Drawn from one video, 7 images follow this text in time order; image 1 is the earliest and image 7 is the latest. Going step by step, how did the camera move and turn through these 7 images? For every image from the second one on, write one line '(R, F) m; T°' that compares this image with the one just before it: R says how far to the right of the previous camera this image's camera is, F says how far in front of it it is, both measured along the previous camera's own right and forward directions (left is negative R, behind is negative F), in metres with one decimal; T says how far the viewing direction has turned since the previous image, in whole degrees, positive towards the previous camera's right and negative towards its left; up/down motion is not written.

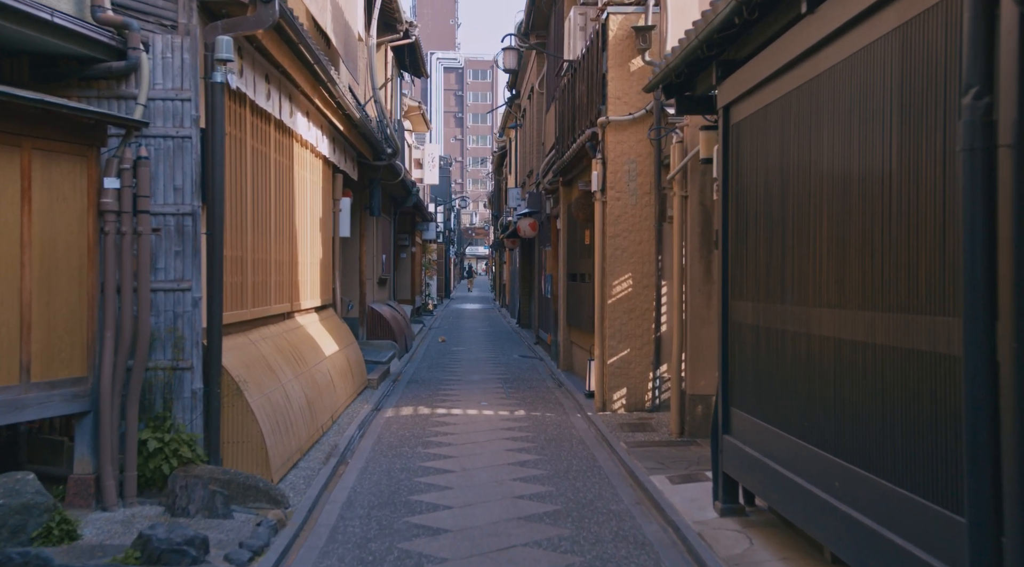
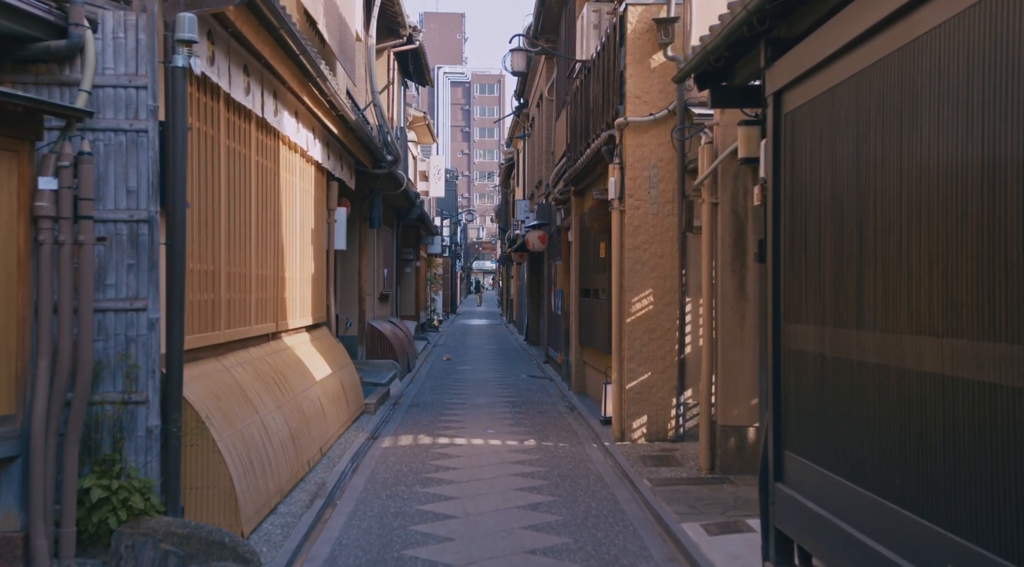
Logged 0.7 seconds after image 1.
(0.0, +1.2) m; 0°
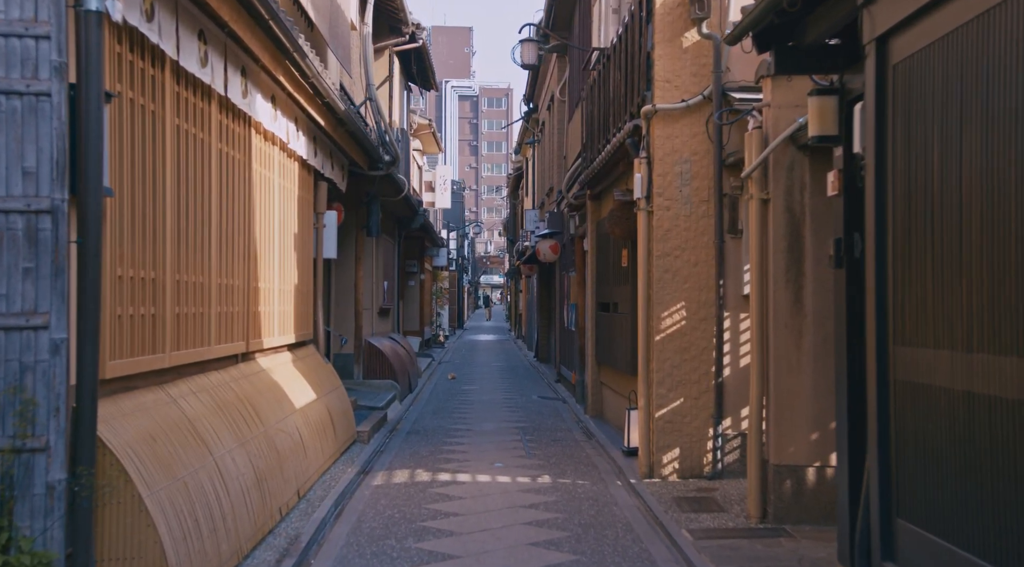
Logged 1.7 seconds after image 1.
(0.0, +1.6) m; 0°
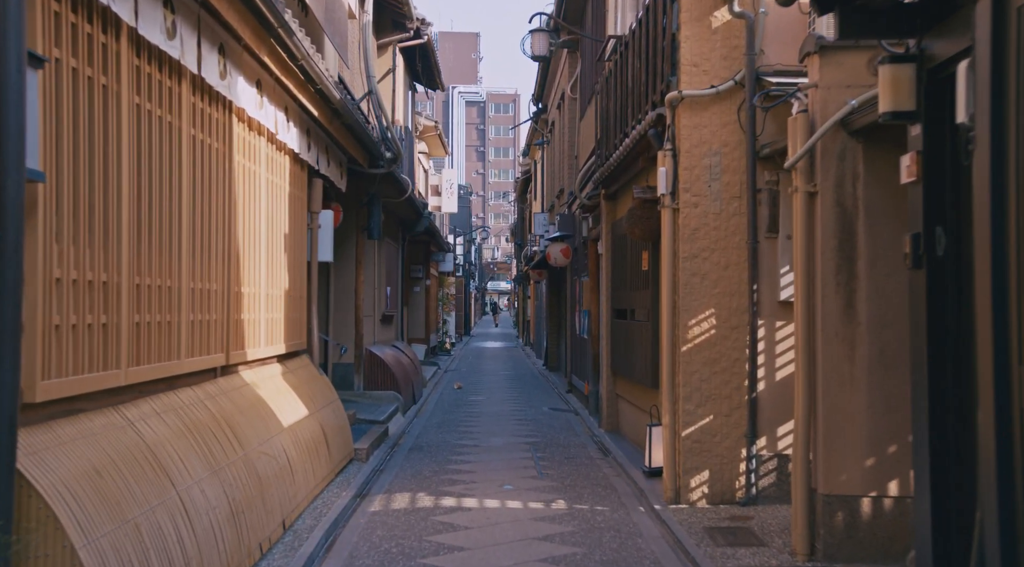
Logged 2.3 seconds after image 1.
(0.0, +1.0) m; 0°
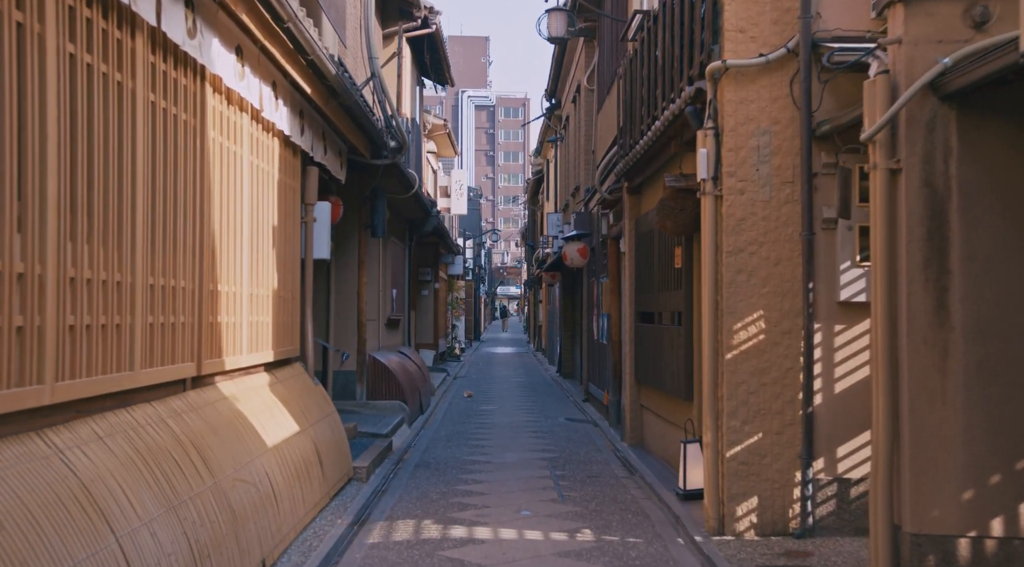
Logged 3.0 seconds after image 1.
(-0.1, +1.2) m; 0°
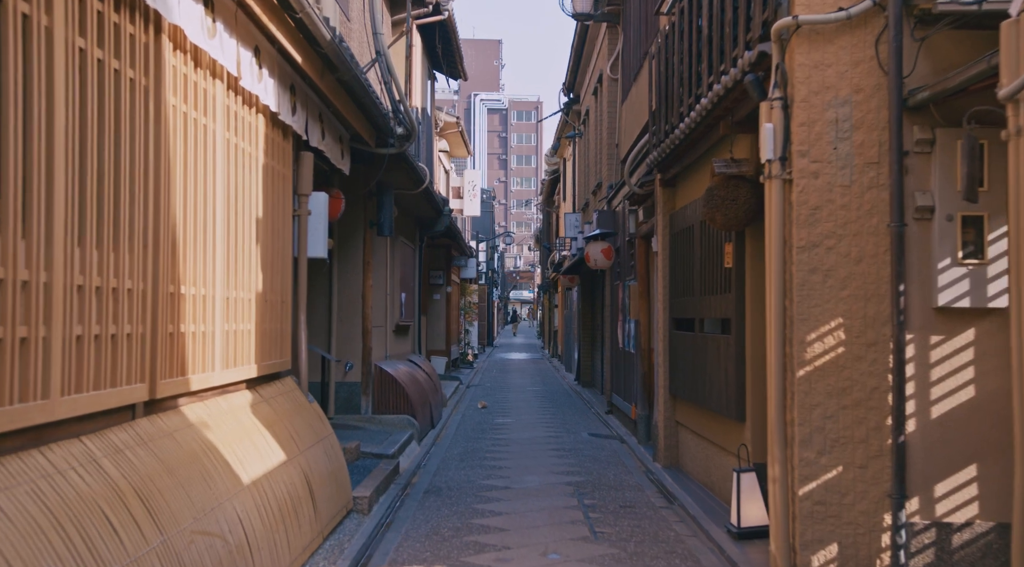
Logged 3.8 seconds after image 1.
(-0.1, +1.4) m; -1°
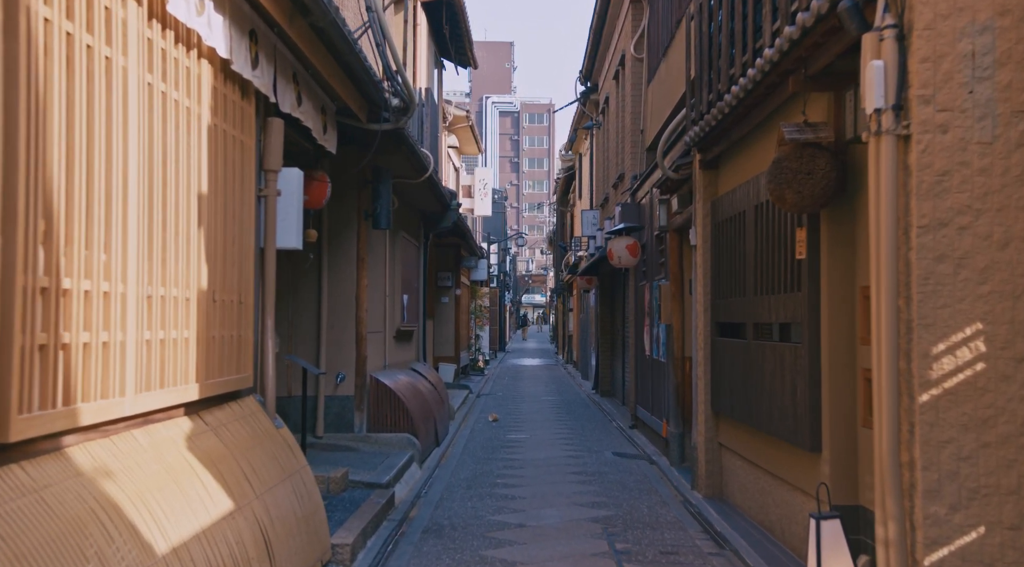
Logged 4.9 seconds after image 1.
(0.0, +1.8) m; -1°
